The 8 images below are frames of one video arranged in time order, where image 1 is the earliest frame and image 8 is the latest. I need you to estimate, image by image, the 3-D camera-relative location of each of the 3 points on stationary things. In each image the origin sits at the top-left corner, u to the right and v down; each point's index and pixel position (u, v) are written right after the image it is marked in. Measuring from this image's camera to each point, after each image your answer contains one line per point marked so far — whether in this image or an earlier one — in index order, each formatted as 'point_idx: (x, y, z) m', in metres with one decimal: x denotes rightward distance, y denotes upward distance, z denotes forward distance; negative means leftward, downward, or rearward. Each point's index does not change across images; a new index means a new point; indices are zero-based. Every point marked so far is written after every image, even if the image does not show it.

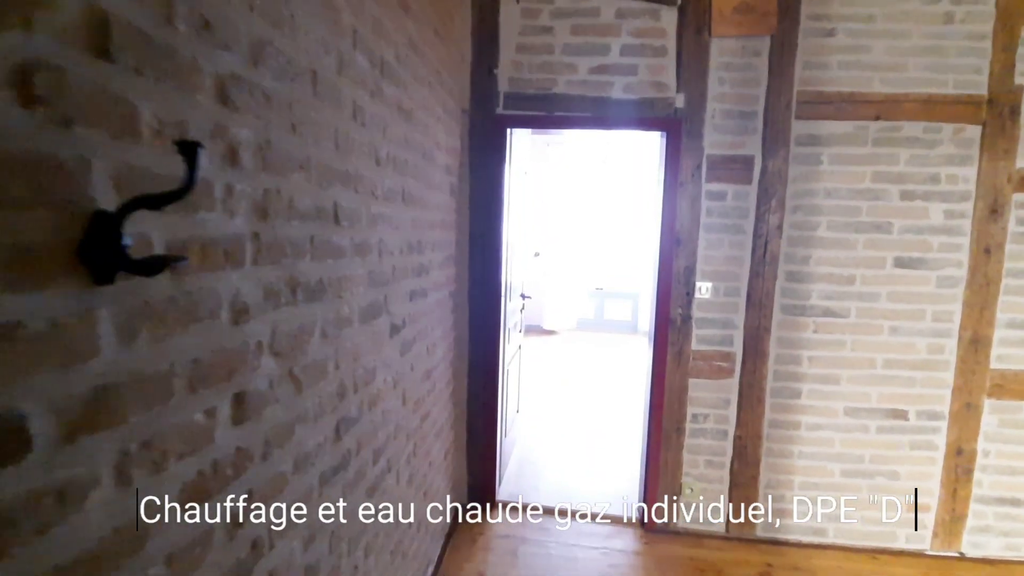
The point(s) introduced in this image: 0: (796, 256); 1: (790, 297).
0: (+1.5, +0.2, +2.7) m
1: (+1.5, -0.1, +2.7) m
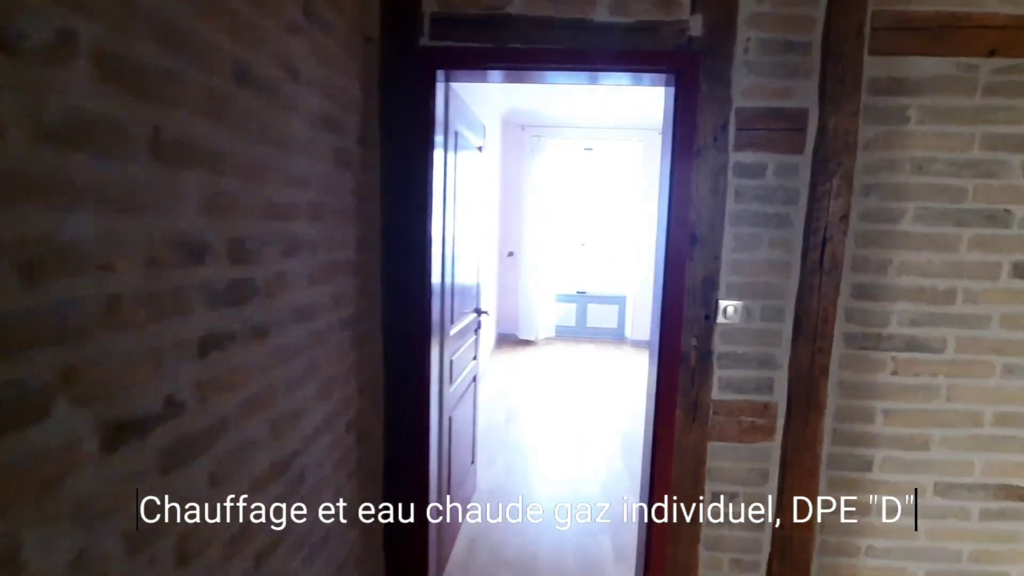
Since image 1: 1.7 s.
0: (+1.3, +0.1, +1.8) m
1: (+1.2, -0.1, +1.8) m
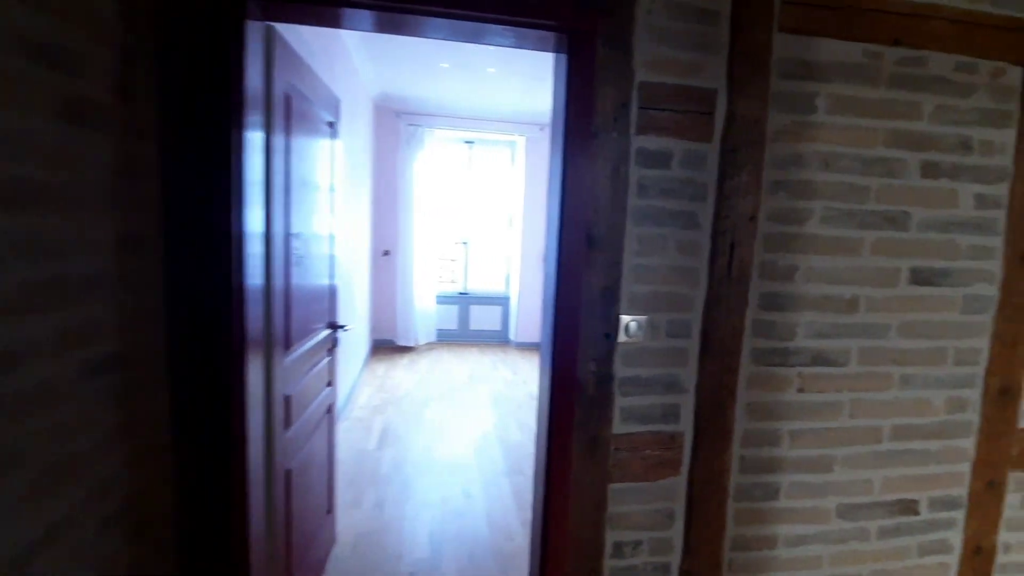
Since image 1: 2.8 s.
0: (+0.8, +0.1, +1.6) m
1: (+0.8, -0.2, +1.6) m
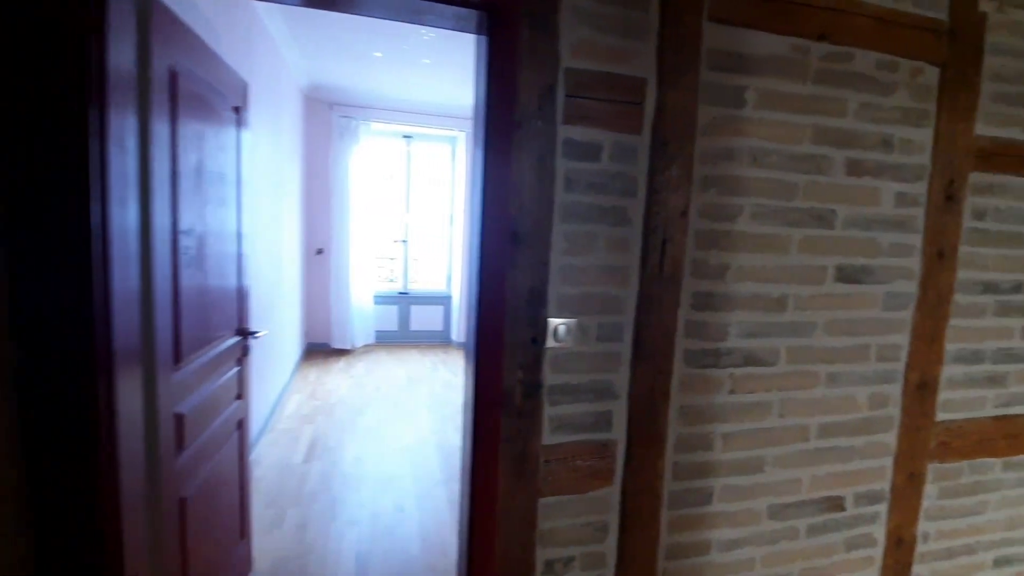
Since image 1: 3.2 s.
0: (+0.6, +0.1, +1.5) m
1: (+0.6, -0.2, +1.6) m
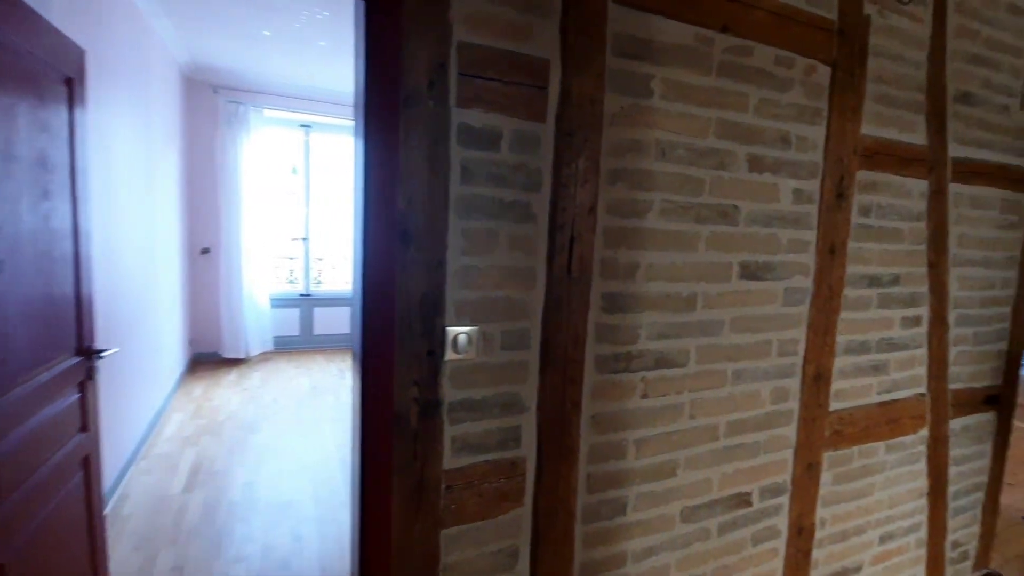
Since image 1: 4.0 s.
0: (+0.3, +0.1, +1.5) m
1: (+0.3, -0.2, +1.5) m
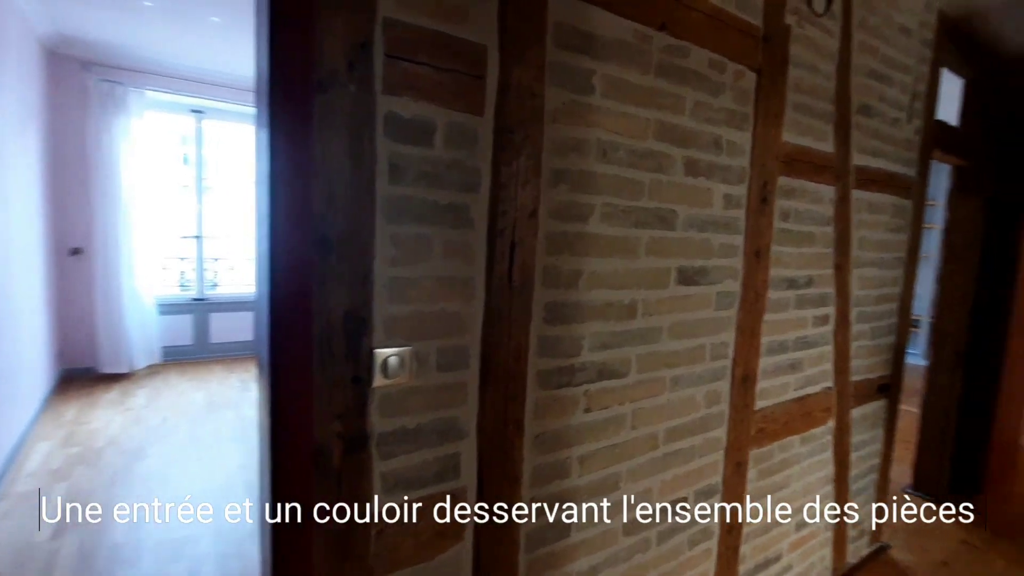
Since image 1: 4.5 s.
0: (+0.1, 0.0, +1.4) m
1: (+0.1, -0.2, +1.4) m
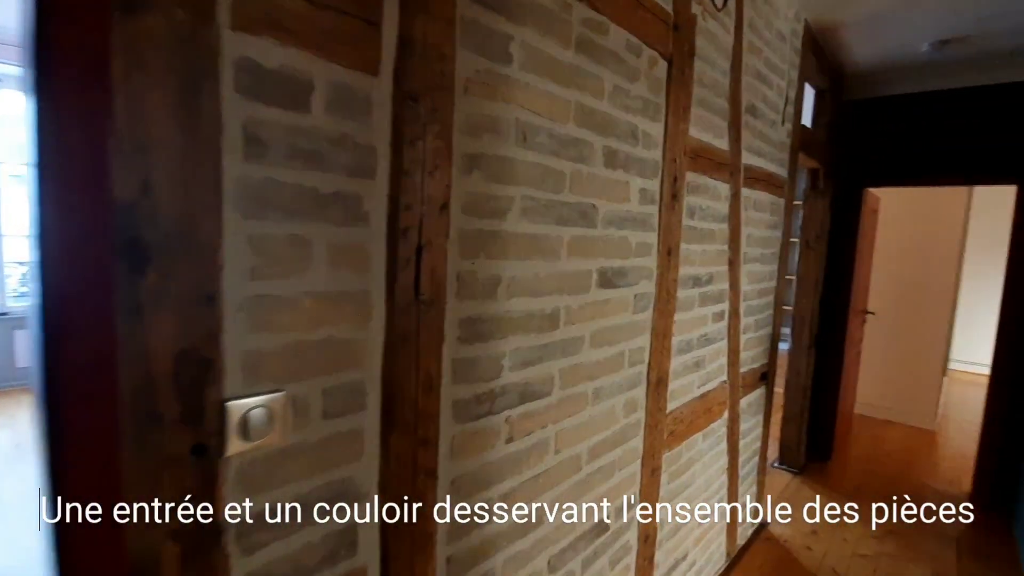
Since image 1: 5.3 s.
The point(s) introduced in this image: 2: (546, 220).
0: (-0.1, 0.0, +1.1) m
1: (-0.1, -0.2, +1.1) m
2: (+0.1, +0.2, +1.3) m
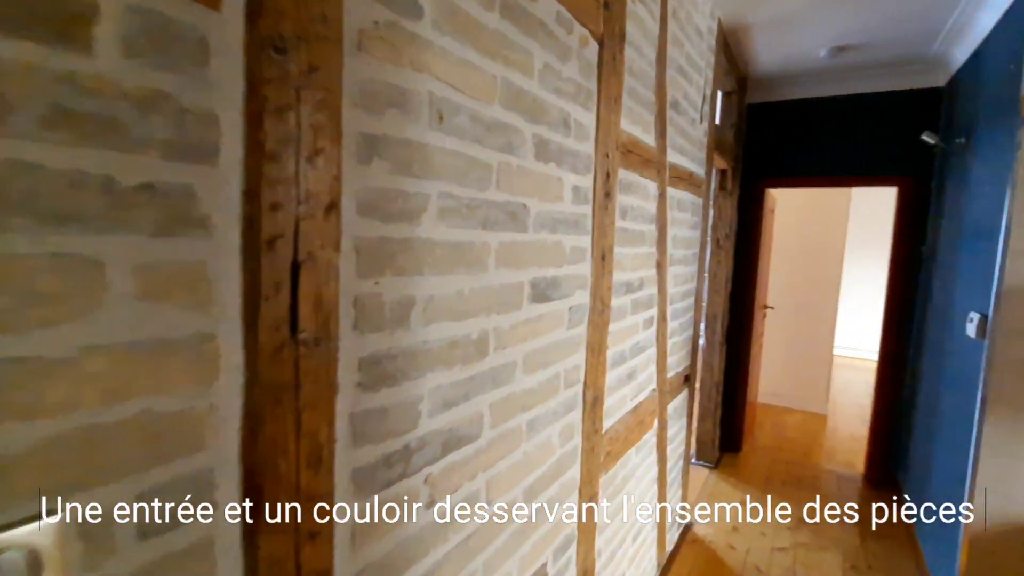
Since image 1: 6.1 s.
0: (-0.2, 0.0, +0.8) m
1: (-0.2, -0.3, +0.8) m
2: (-0.1, +0.1, +1.0) m
